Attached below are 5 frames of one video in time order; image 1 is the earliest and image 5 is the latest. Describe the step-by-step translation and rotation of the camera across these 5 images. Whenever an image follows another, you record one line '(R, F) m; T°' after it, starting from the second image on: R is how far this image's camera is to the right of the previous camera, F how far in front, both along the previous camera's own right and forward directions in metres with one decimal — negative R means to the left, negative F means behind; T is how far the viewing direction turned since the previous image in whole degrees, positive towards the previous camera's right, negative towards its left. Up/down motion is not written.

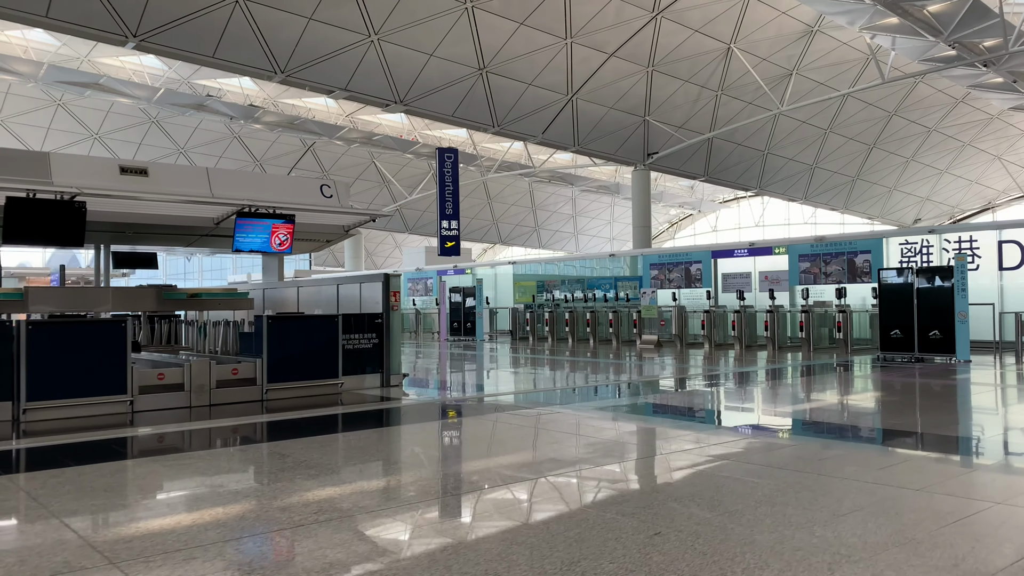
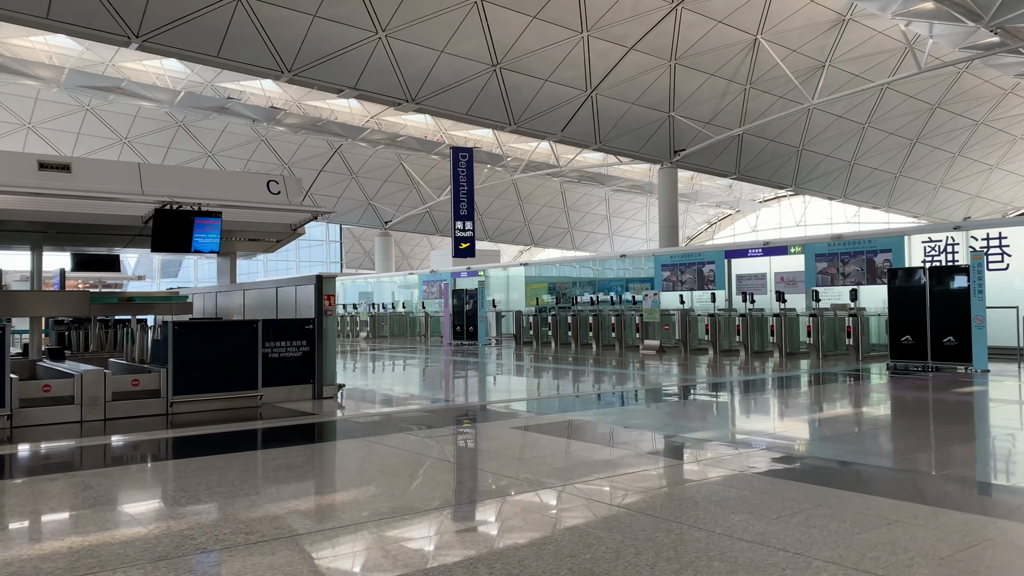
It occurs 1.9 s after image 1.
(+0.8, +0.6) m; -3°
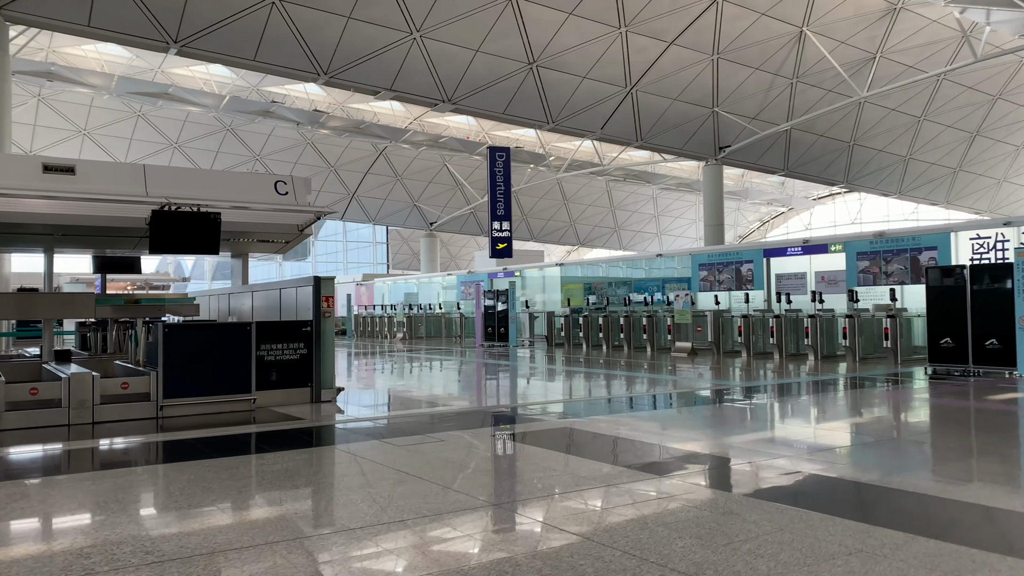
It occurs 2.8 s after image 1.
(+0.4, +0.3) m; -4°
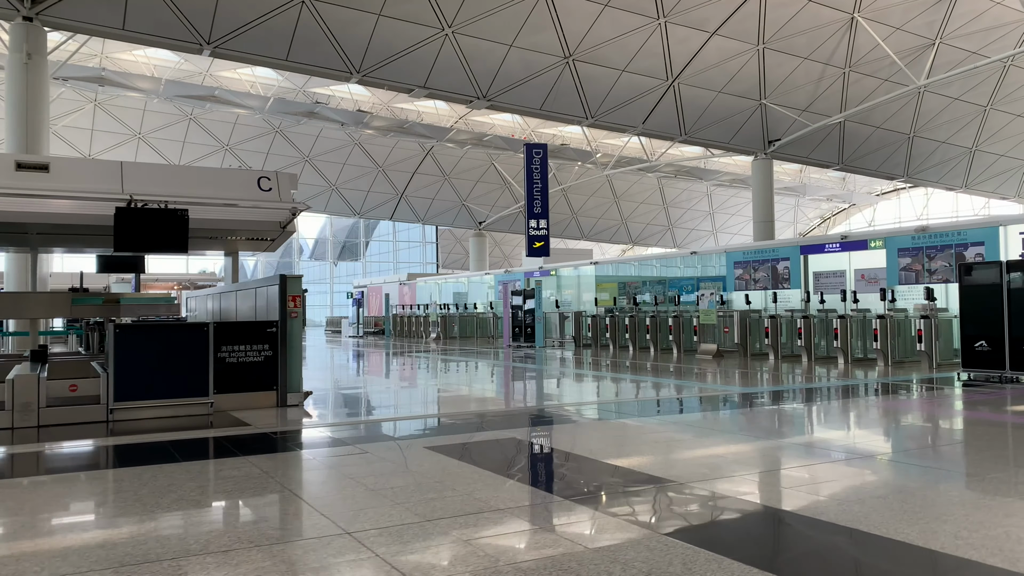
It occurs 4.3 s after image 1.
(+0.6, +0.4) m; -5°
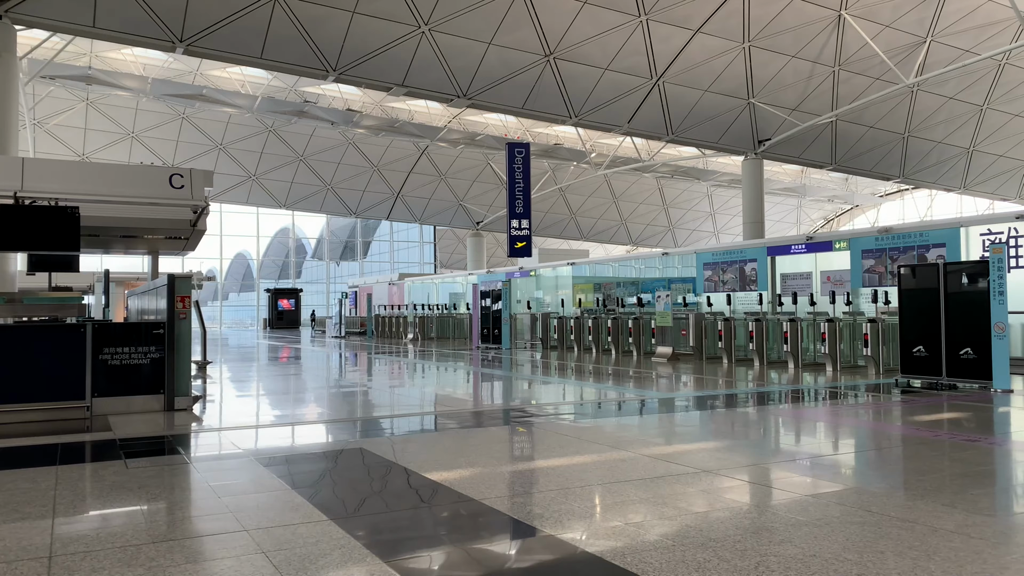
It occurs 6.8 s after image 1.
(+0.8, +0.2) m; -1°
